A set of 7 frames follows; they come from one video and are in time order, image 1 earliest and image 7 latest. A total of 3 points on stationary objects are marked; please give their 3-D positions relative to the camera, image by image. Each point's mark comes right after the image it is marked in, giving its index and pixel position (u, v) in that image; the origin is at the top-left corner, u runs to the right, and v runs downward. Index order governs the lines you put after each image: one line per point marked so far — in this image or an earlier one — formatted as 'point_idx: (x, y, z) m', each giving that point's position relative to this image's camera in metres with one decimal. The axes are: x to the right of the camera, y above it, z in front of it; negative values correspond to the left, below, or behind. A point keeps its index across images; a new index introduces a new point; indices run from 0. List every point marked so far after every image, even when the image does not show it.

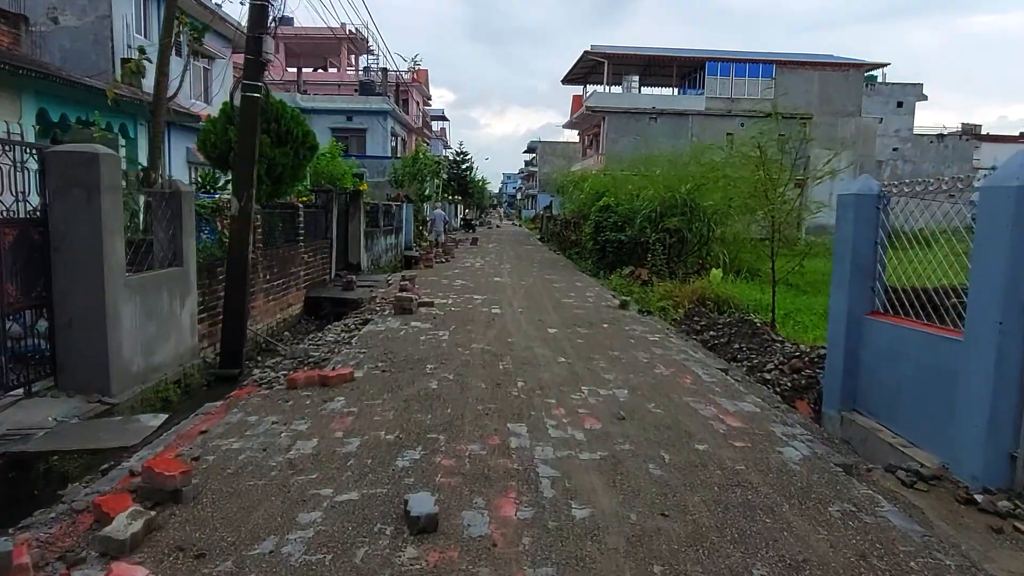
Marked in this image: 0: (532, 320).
0: (+0.3, -0.5, +10.1) m
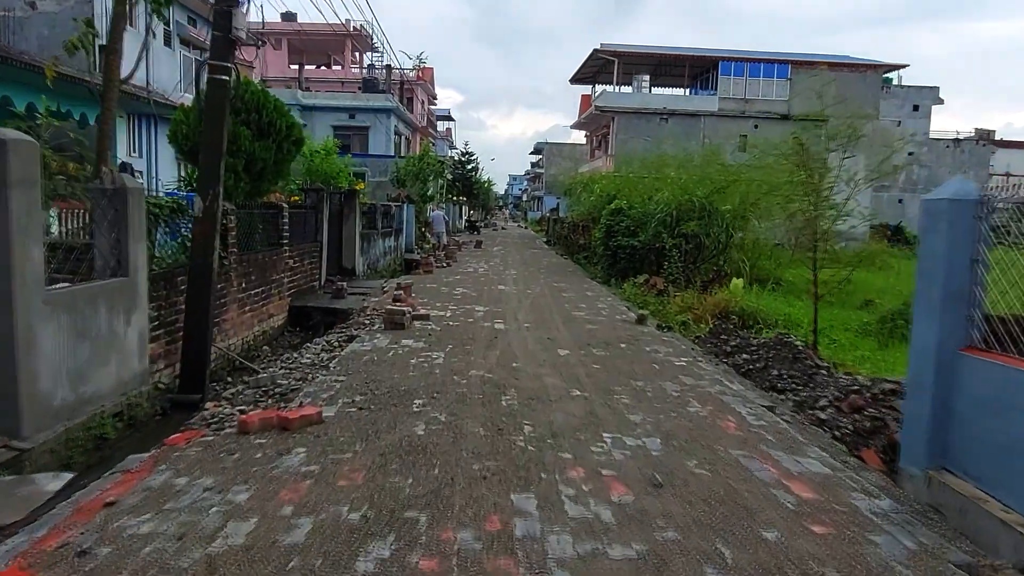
0: (+0.4, -0.6, +8.9) m
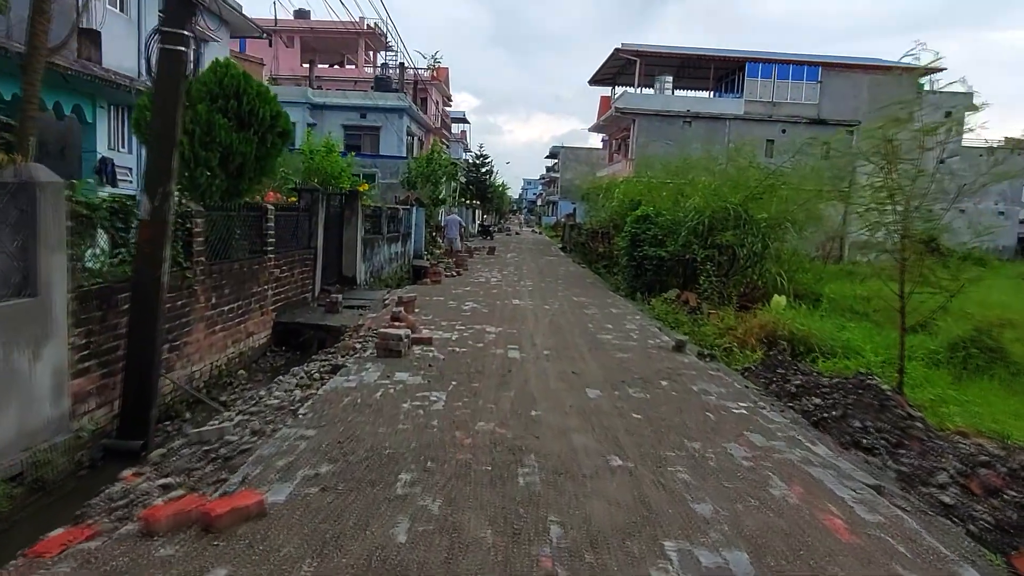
0: (+0.5, -0.9, +7.3) m
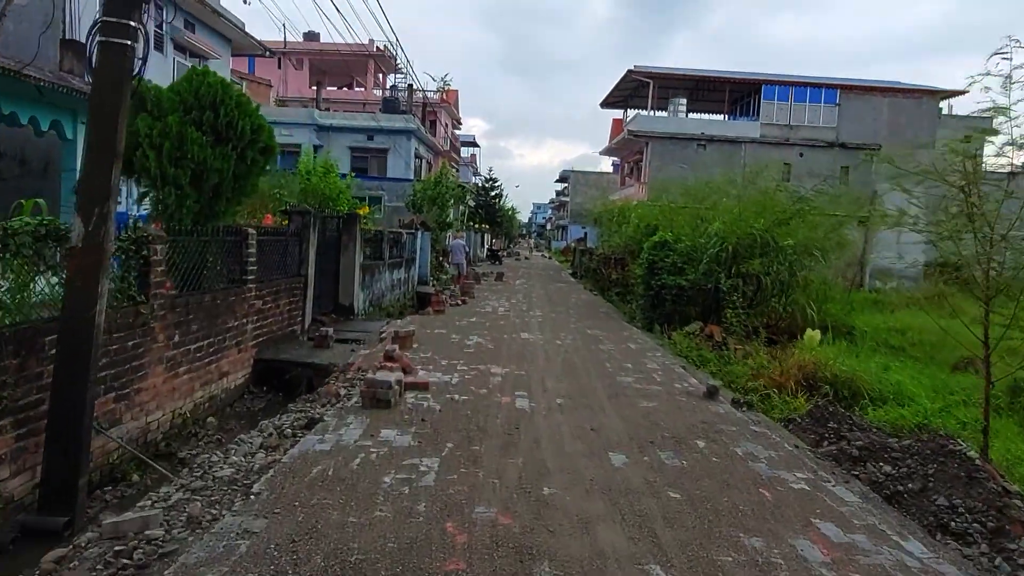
0: (+0.6, -1.2, +6.2) m
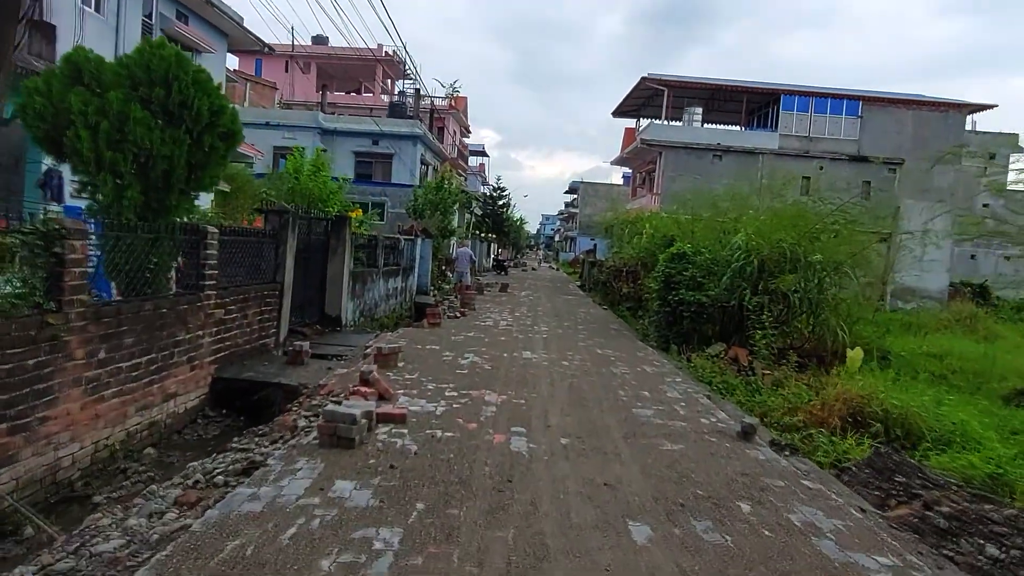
0: (+0.5, -1.3, +4.9) m
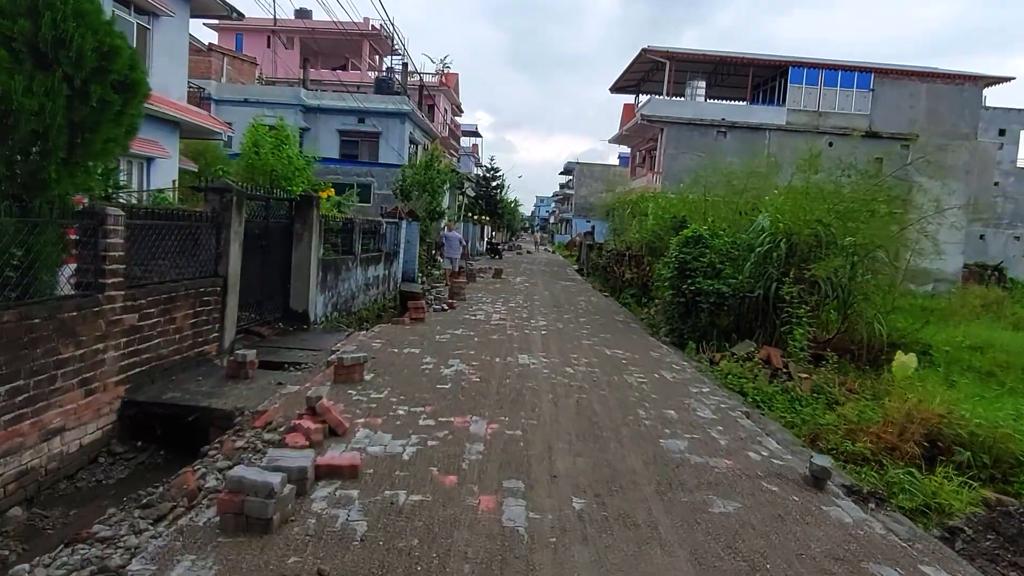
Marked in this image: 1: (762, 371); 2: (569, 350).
0: (+0.5, -1.4, +3.2) m
1: (+3.3, -1.1, +9.5) m
2: (+0.8, -0.9, +10.1) m
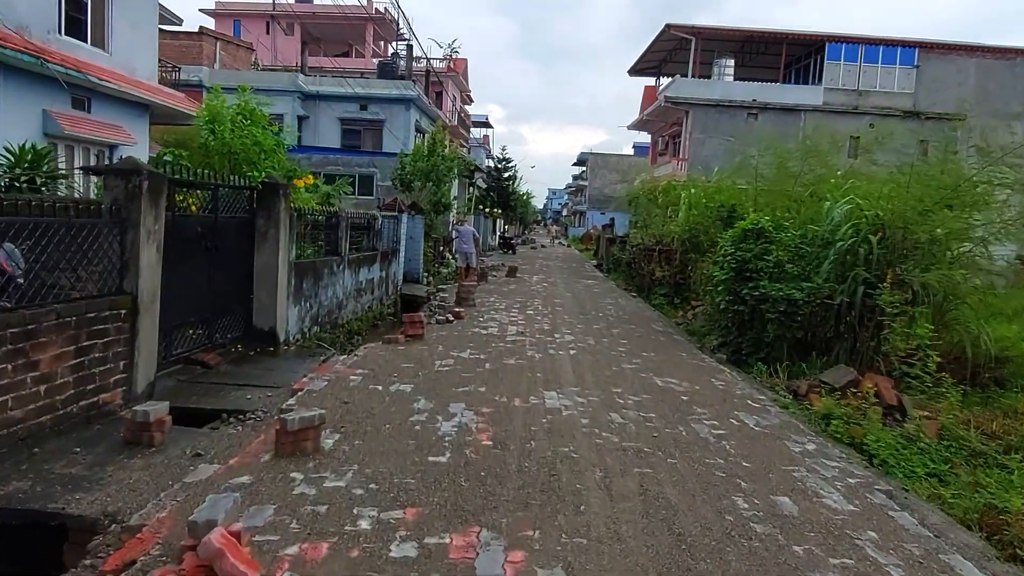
0: (+0.6, -1.6, +0.9) m
1: (+3.6, -1.2, +7.1) m
2: (+1.1, -1.0, +7.8) m
